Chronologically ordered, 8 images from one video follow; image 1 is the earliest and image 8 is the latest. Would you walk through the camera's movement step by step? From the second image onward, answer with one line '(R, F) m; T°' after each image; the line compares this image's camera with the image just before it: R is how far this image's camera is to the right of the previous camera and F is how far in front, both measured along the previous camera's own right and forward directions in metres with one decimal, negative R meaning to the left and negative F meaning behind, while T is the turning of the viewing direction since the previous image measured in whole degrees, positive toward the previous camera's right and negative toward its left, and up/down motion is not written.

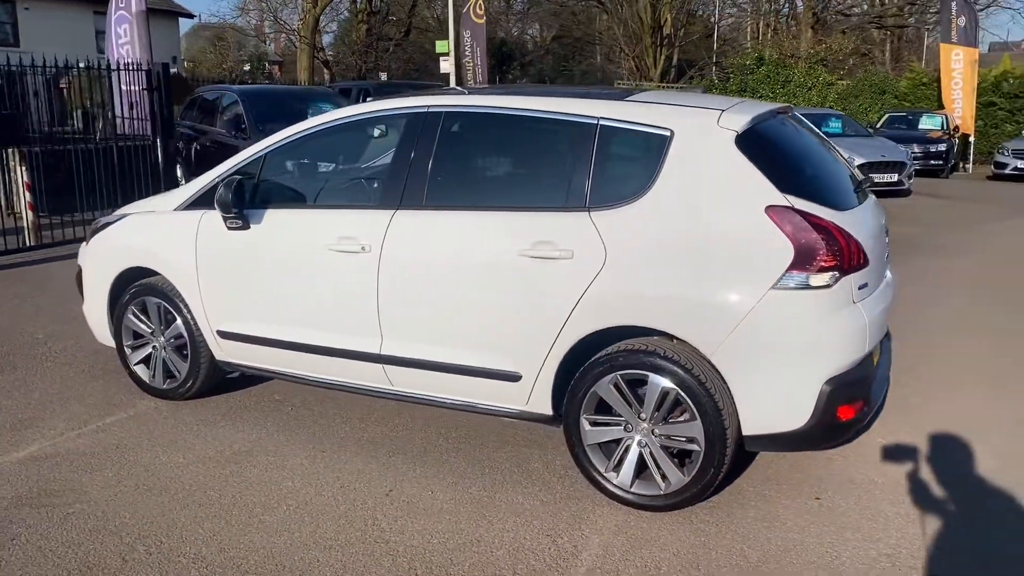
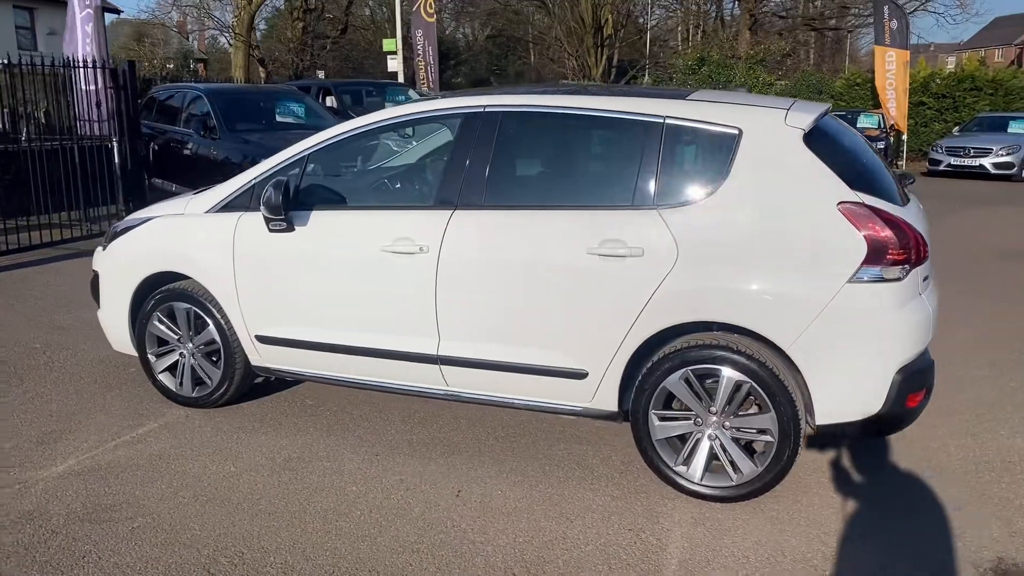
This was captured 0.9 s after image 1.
(-0.6, 0.0) m; +5°
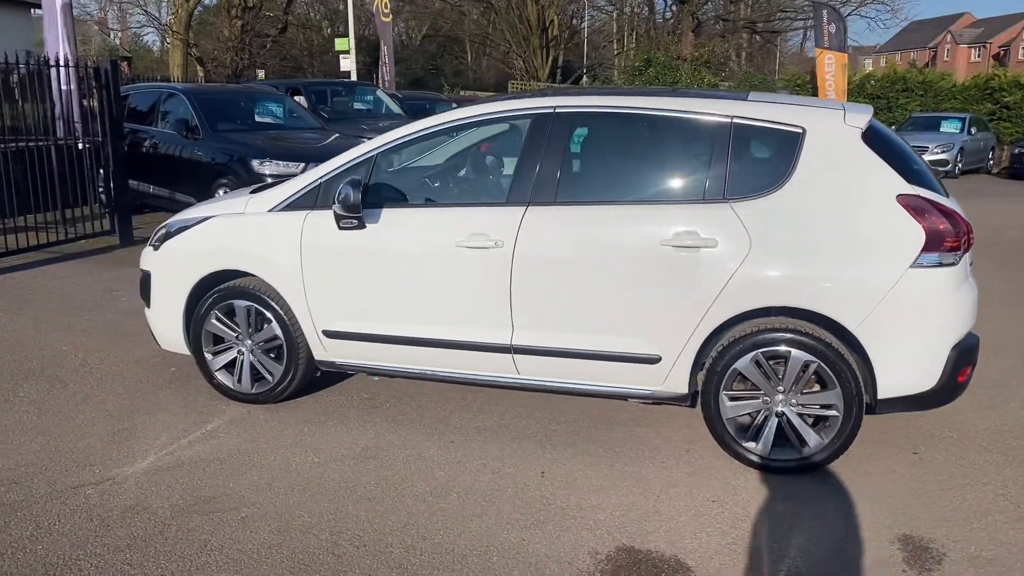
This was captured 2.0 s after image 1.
(-0.7, -0.2) m; +5°
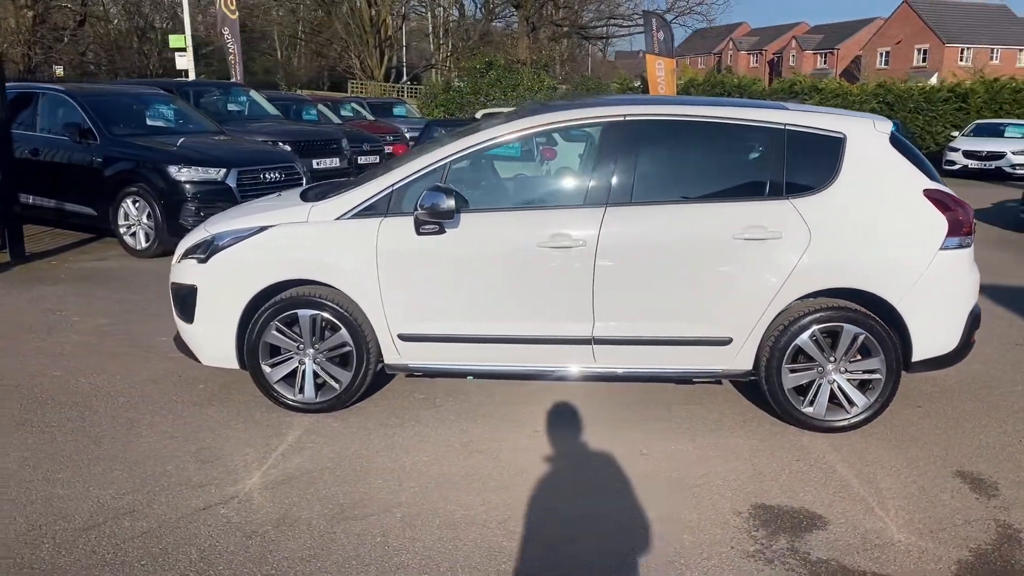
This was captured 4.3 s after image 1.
(-1.4, -0.1) m; +13°
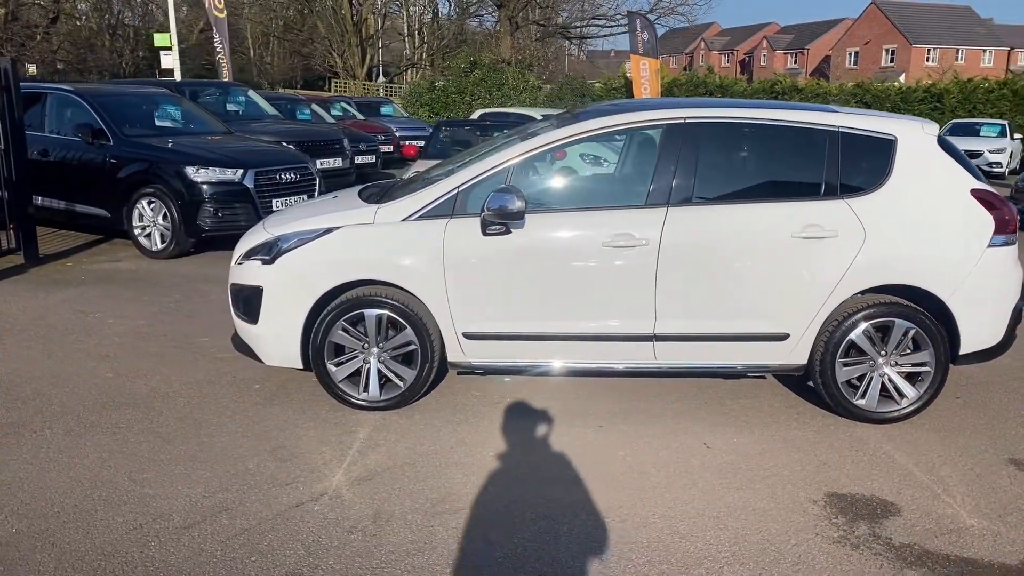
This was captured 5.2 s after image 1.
(-0.5, -0.1) m; +2°
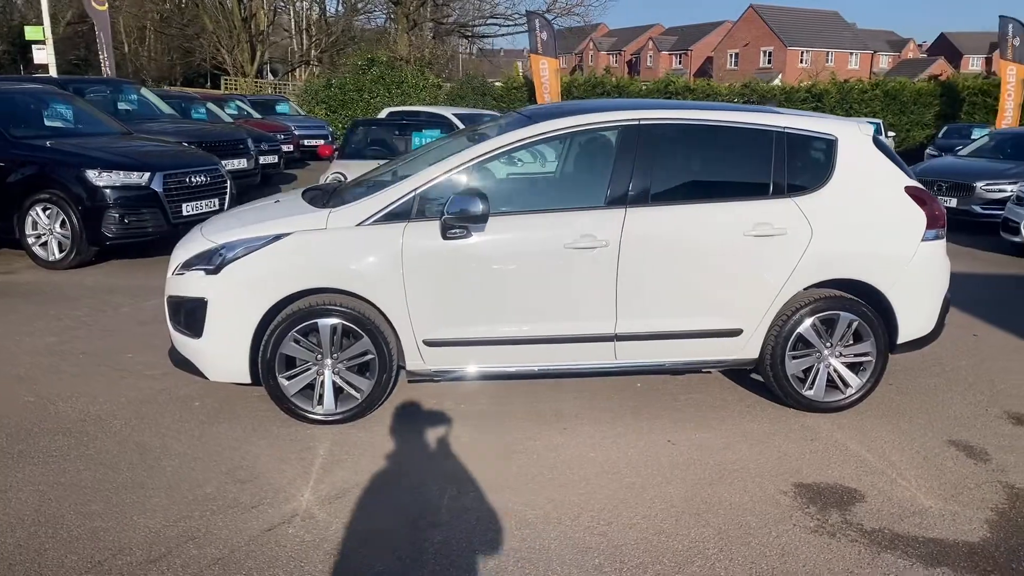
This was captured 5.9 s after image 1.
(-0.4, +0.1) m; +7°
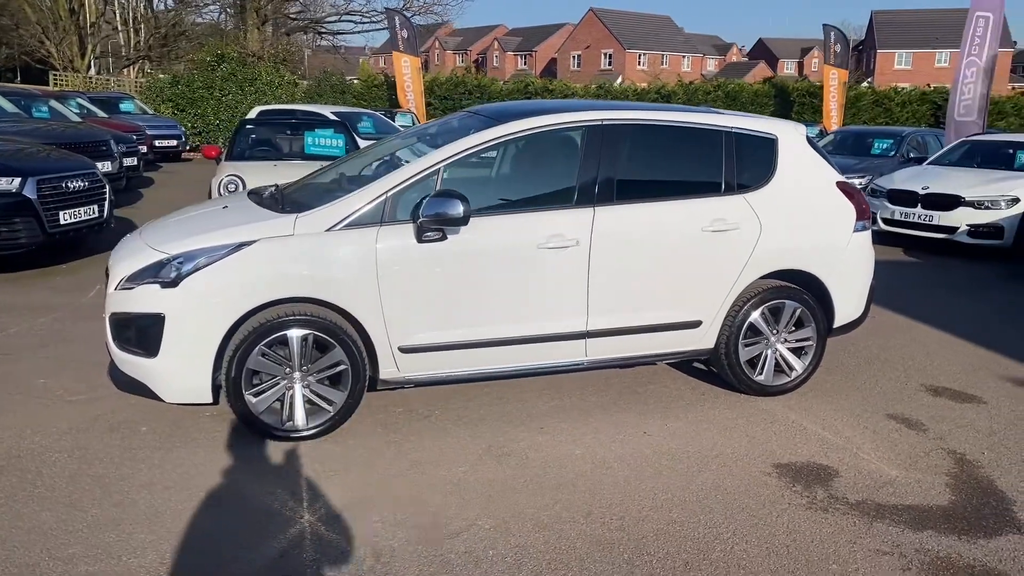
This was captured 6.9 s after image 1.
(-0.7, +0.1) m; +11°
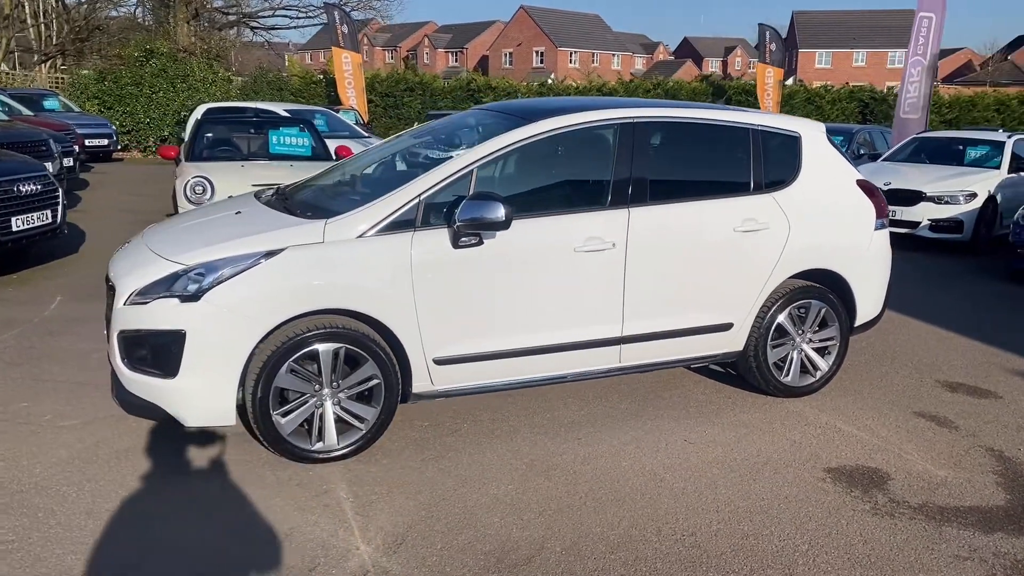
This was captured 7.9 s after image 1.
(-0.6, +0.2) m; +5°
